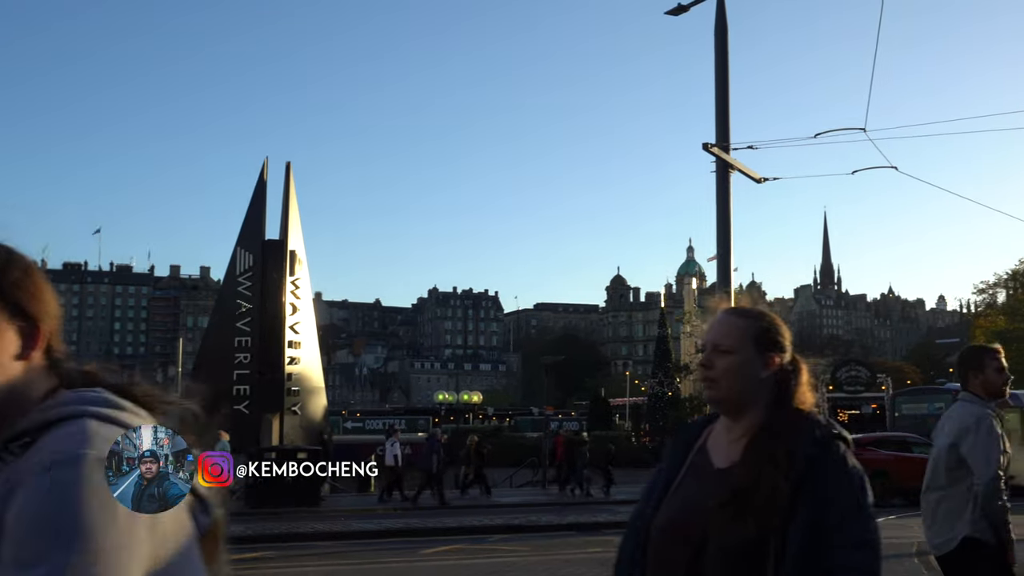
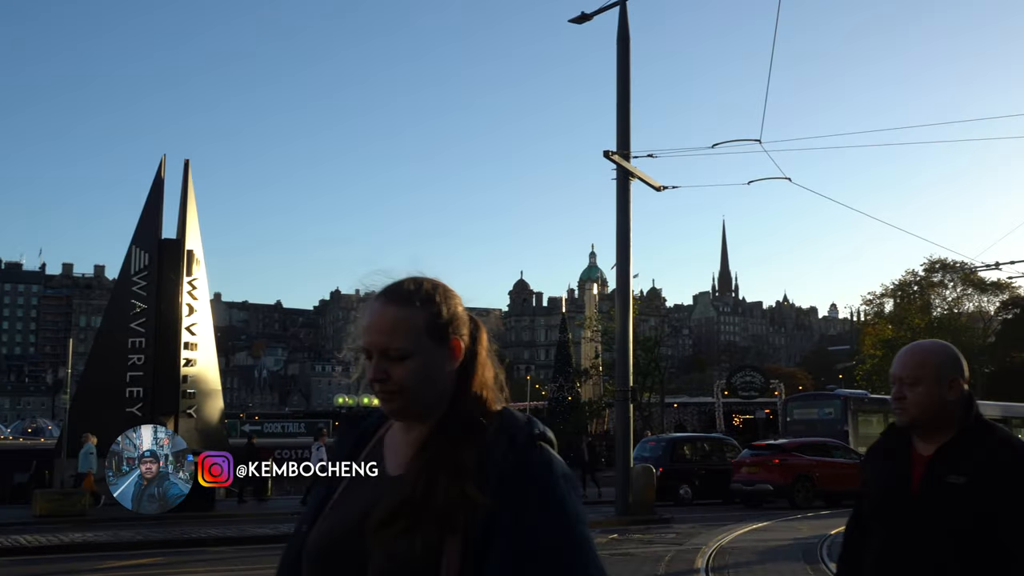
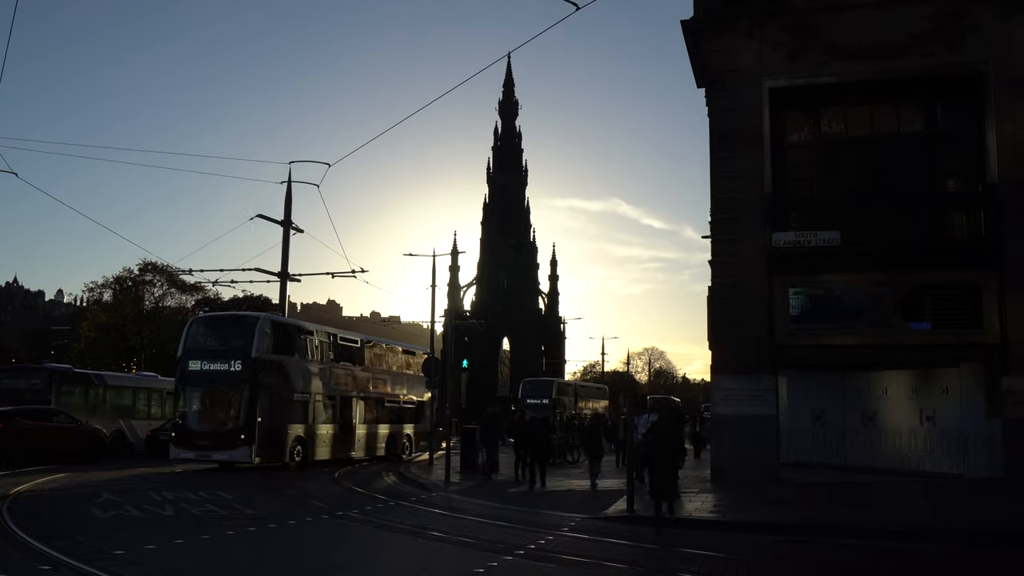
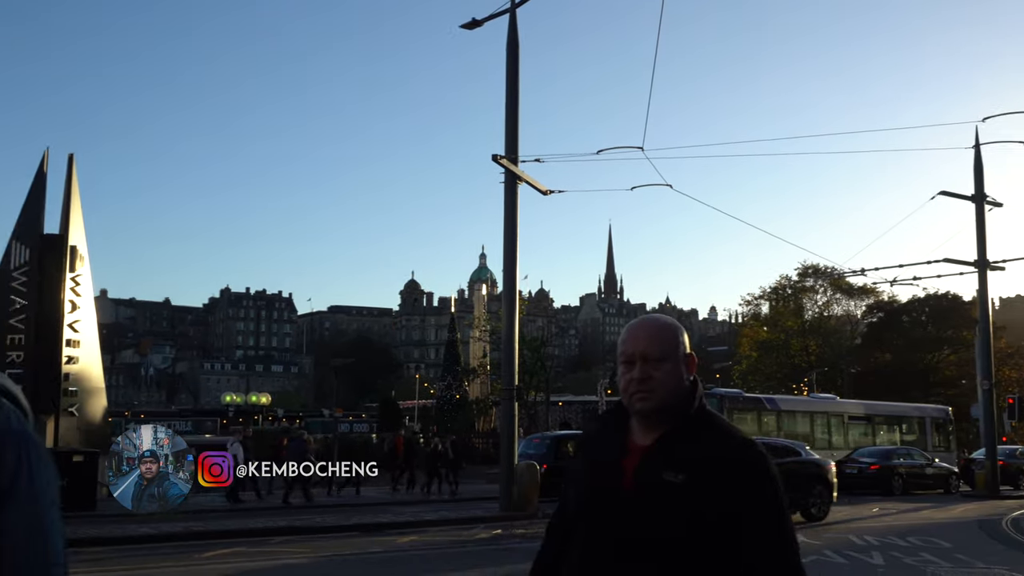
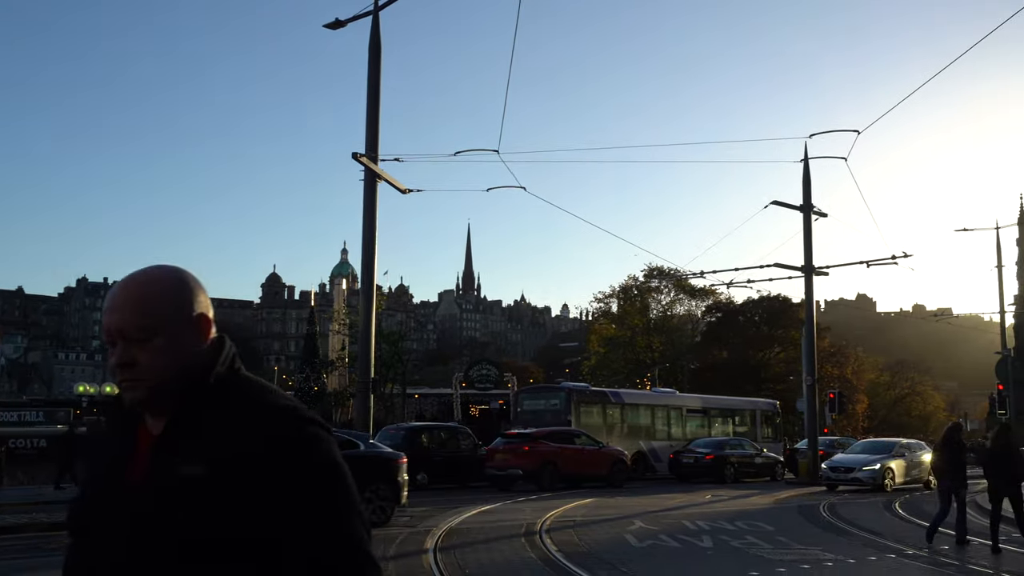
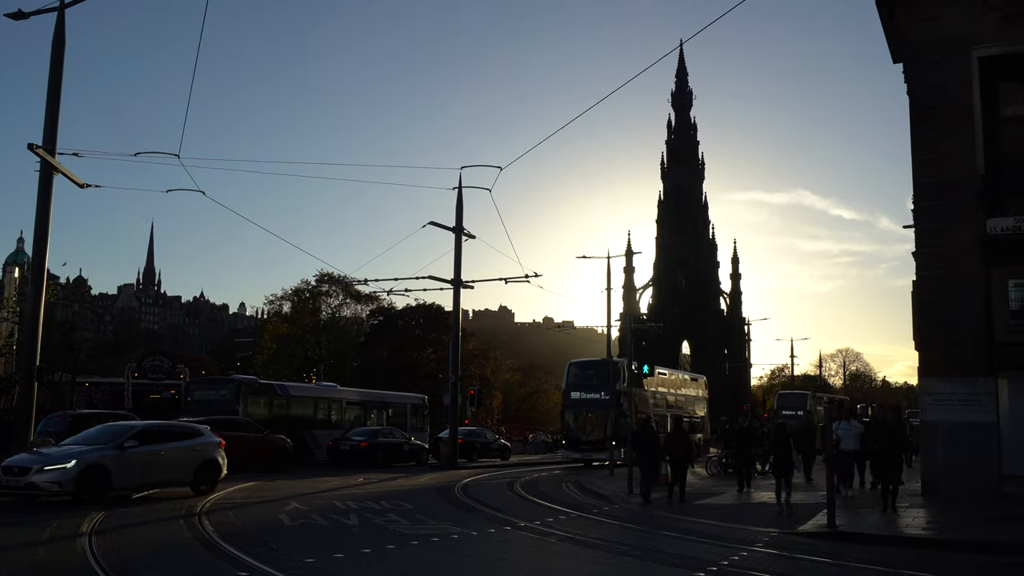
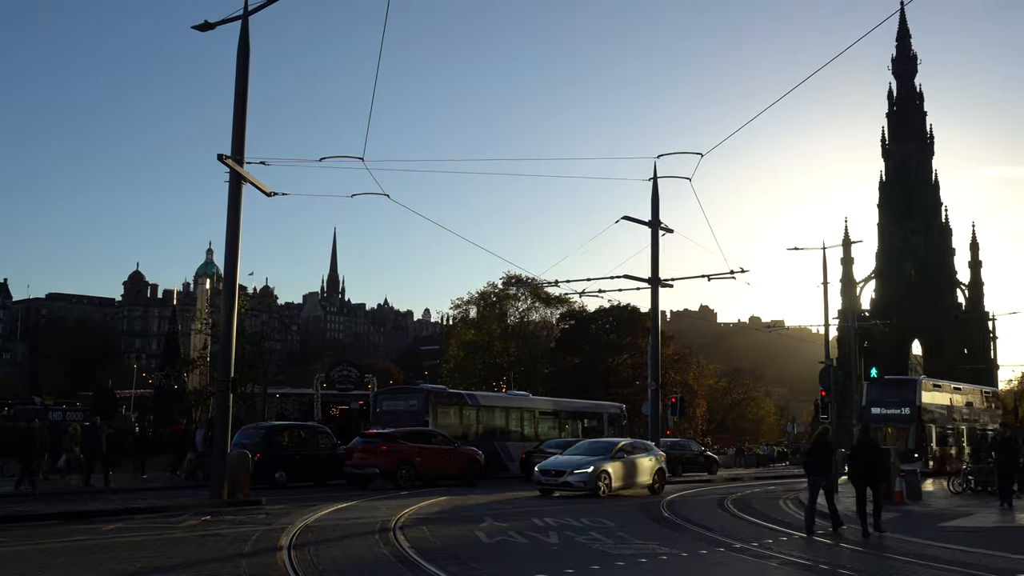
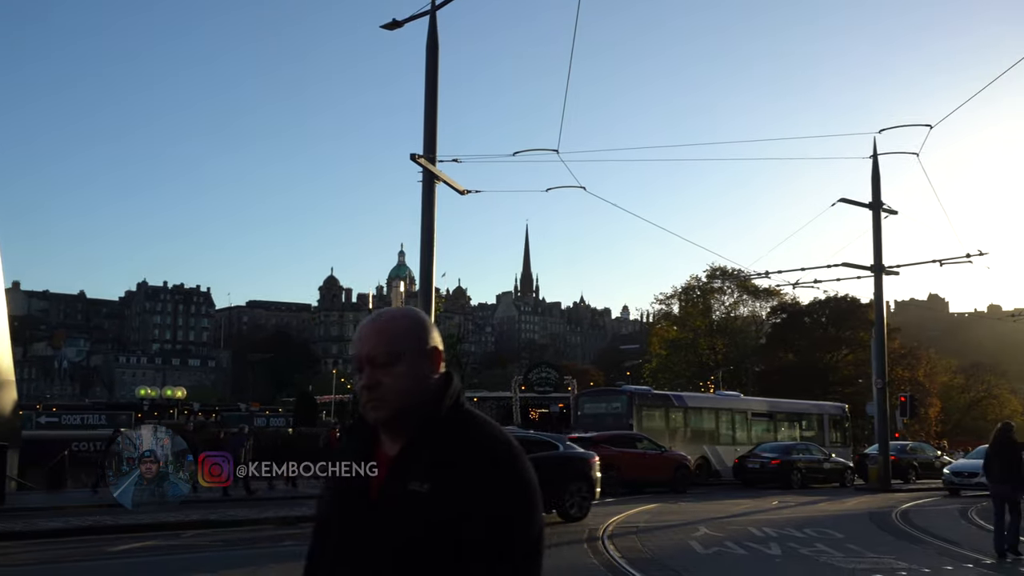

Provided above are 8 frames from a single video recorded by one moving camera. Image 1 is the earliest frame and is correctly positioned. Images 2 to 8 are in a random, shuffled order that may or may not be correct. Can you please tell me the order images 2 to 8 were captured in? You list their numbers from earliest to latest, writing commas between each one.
2, 4, 8, 5, 7, 6, 3
